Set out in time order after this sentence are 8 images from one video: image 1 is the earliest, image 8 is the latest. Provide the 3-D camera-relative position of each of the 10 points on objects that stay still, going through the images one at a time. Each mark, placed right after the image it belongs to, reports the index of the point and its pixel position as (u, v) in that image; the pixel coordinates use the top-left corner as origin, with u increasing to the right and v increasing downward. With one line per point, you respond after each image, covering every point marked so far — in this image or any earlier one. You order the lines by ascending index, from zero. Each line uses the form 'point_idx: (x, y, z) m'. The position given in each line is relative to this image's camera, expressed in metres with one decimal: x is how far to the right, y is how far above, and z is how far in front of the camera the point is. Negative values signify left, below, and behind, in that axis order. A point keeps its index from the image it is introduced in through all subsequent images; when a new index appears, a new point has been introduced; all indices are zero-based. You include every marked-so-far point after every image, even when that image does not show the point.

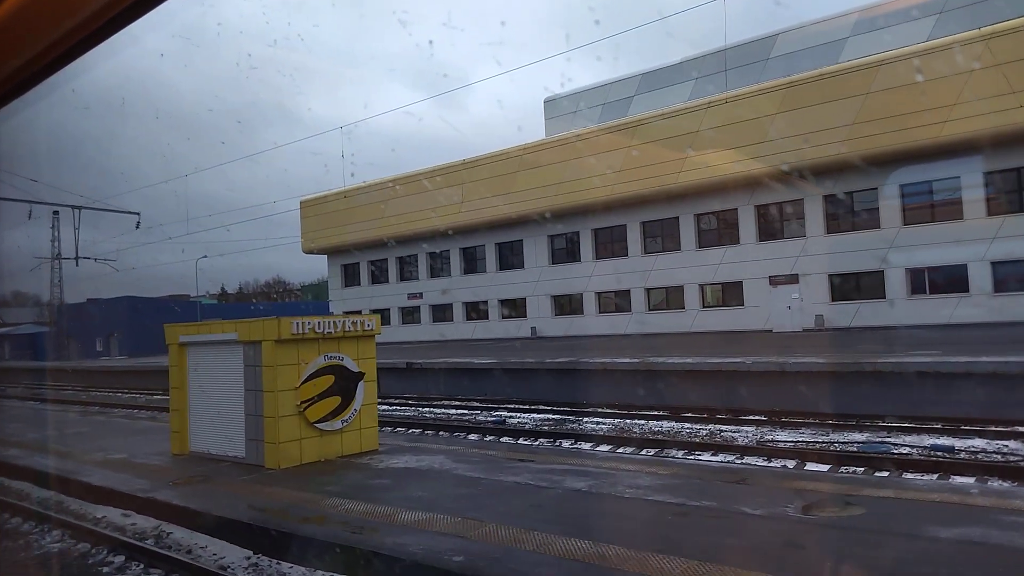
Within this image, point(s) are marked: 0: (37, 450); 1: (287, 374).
0: (-7.0, -2.4, +11.6) m
1: (-2.4, -0.9, +8.6) m
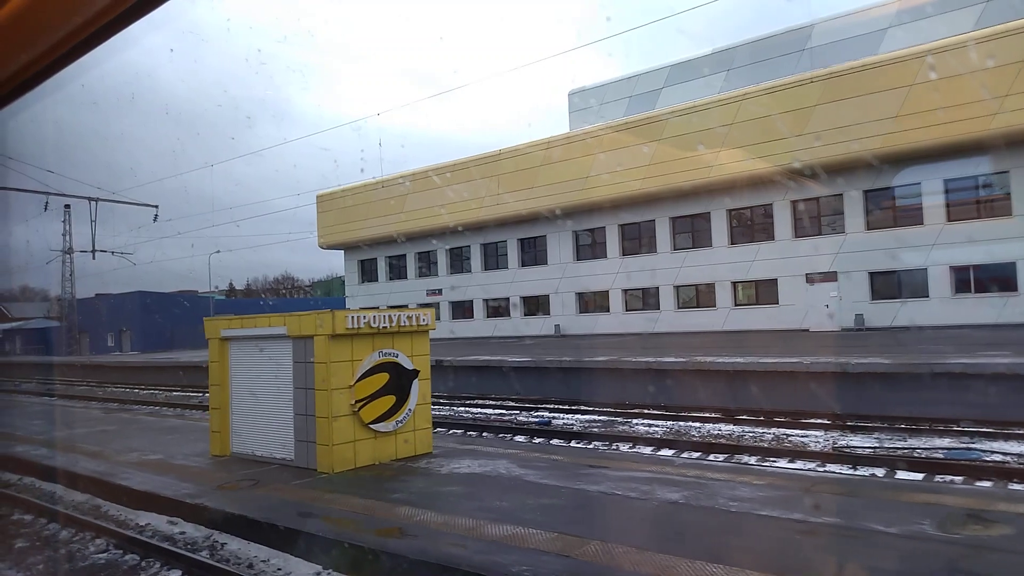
0: (-6.3, -2.2, +11.0) m
1: (-1.7, -0.8, +8.0) m
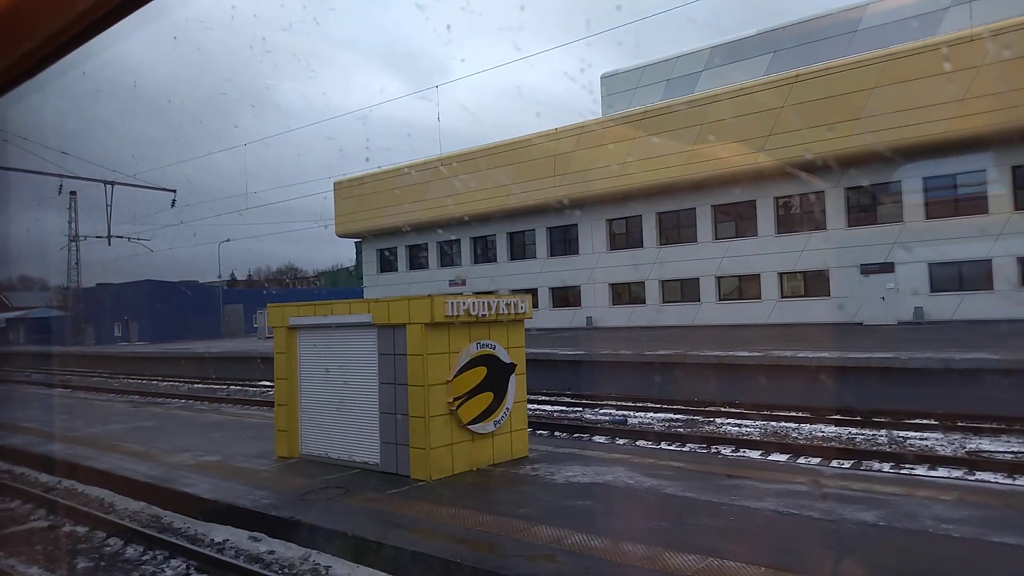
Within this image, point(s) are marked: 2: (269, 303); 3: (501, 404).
0: (-5.2, -2.0, +10.1) m
1: (-0.7, -0.7, +7.0) m
2: (-2.6, -0.2, +8.5) m
3: (-0.1, -1.1, +7.6) m
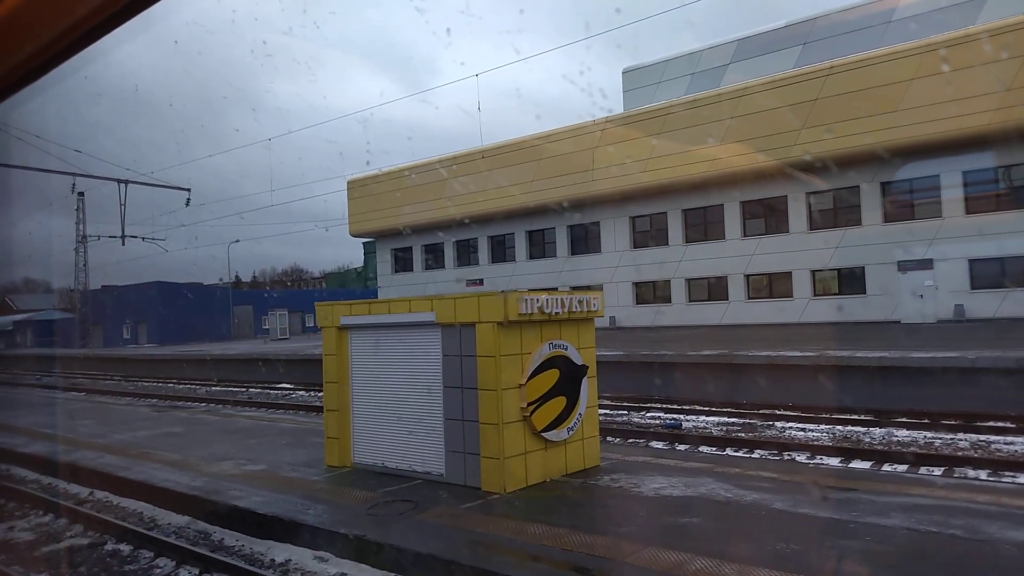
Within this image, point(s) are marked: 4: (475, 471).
0: (-4.5, -2.0, +9.5) m
1: (0.0, -0.6, +6.5) m
2: (-2.0, -0.1, +7.9) m
3: (+0.5, -1.1, +7.0) m
4: (-0.3, -1.5, +6.5) m
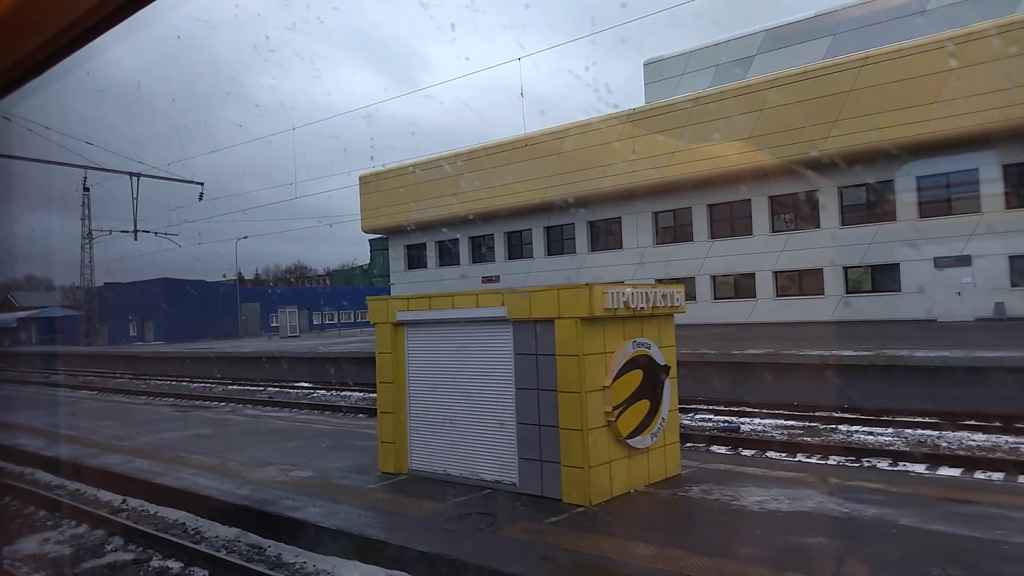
0: (-3.9, -1.9, +9.0) m
1: (+0.6, -0.6, +5.9) m
2: (-1.3, -0.1, +7.4) m
3: (+1.2, -1.0, +6.4) m
4: (+0.3, -1.5, +6.0) m
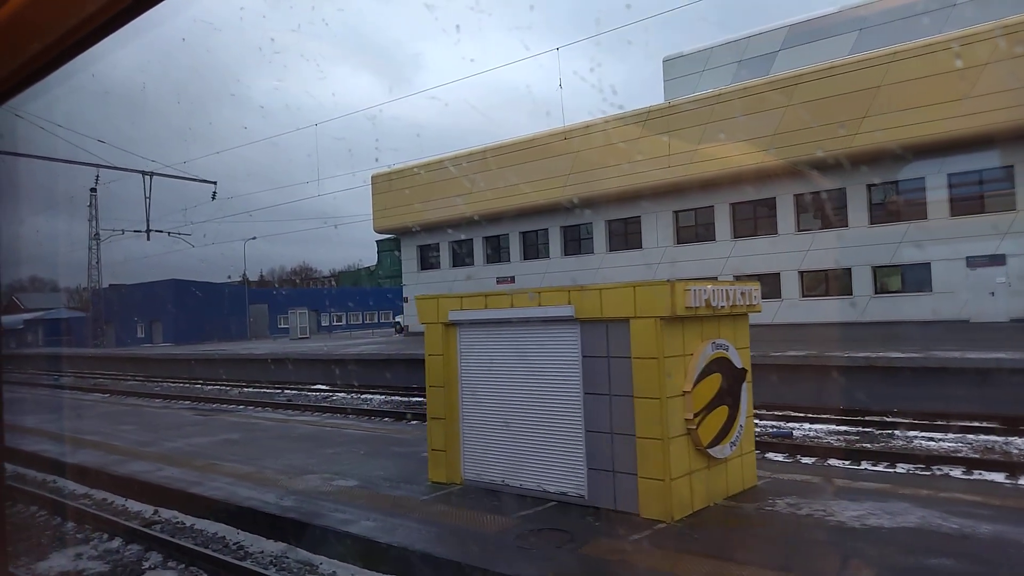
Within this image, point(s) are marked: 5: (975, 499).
0: (-3.4, -1.9, +8.5) m
1: (+1.1, -0.6, +5.5) m
2: (-0.8, -0.1, +7.0) m
3: (+1.7, -1.0, +6.0) m
4: (+0.8, -1.4, +5.5) m
5: (+3.3, -1.5, +5.7) m
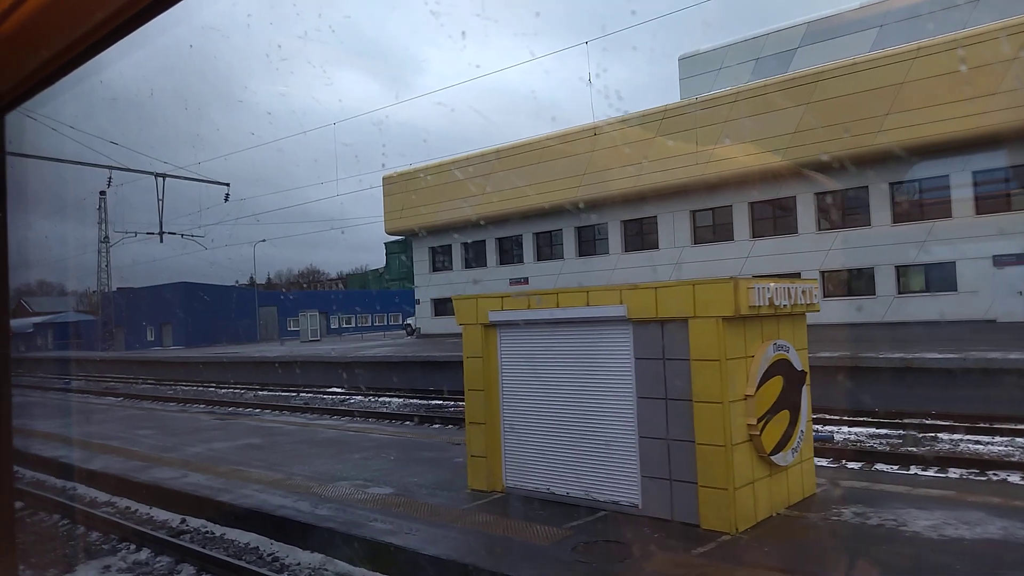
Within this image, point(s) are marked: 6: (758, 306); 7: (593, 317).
0: (-3.0, -1.9, +8.3) m
1: (+1.5, -0.6, +5.2) m
2: (-0.5, -0.1, +6.7) m
3: (+2.0, -1.0, +5.7) m
4: (+1.2, -1.4, +5.3) m
5: (+3.7, -1.5, +5.4) m
6: (+1.6, -0.1, +5.2) m
7: (+0.6, -0.2, +5.8) m
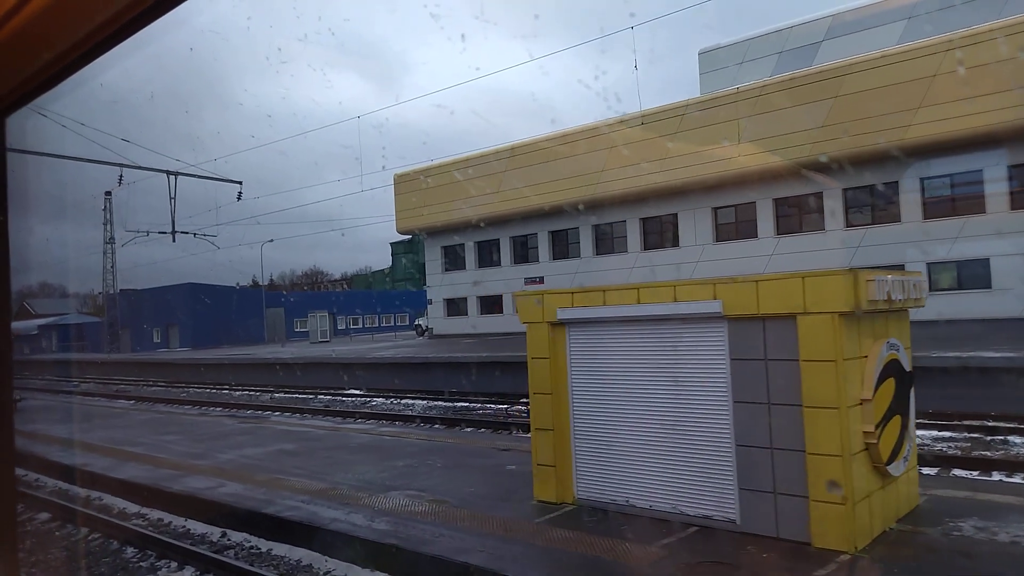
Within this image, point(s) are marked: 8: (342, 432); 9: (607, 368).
0: (-2.5, -1.9, +7.8) m
1: (+2.0, -0.5, +4.7) m
2: (+0.1, 0.0, +6.2) m
3: (+2.6, -0.9, +5.2) m
4: (+1.7, -1.4, +4.8) m
5: (+4.2, -1.4, +4.9) m
6: (+2.1, -0.1, +4.7) m
7: (+1.1, -0.2, +5.3) m
8: (-2.4, -2.0, +10.9) m
9: (+0.7, -0.6, +5.8) m
